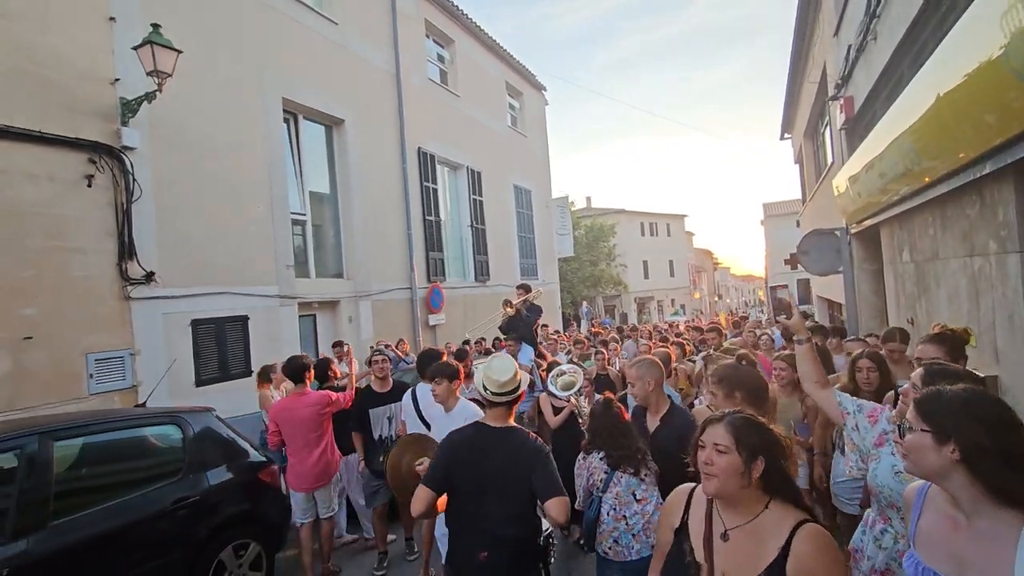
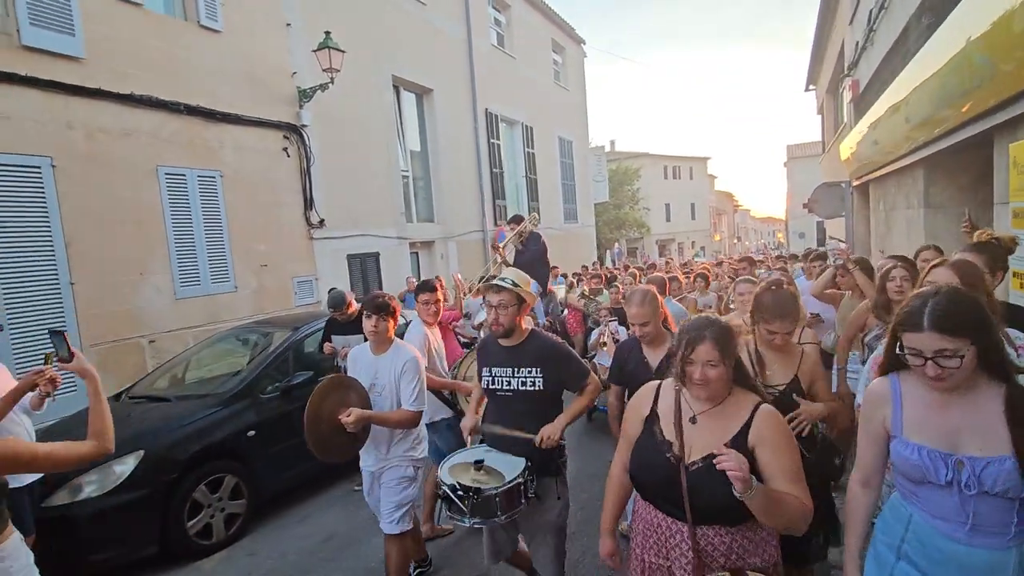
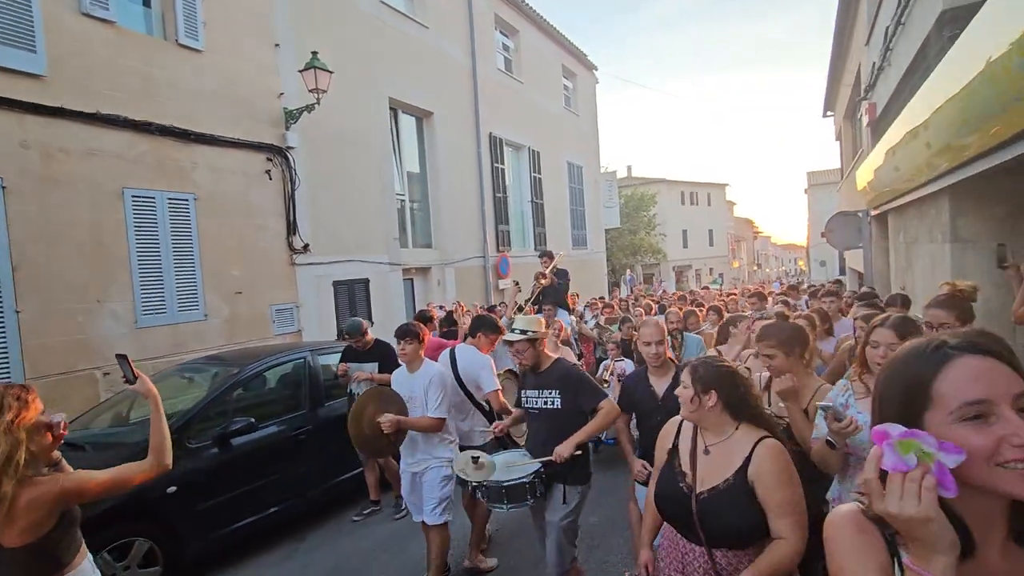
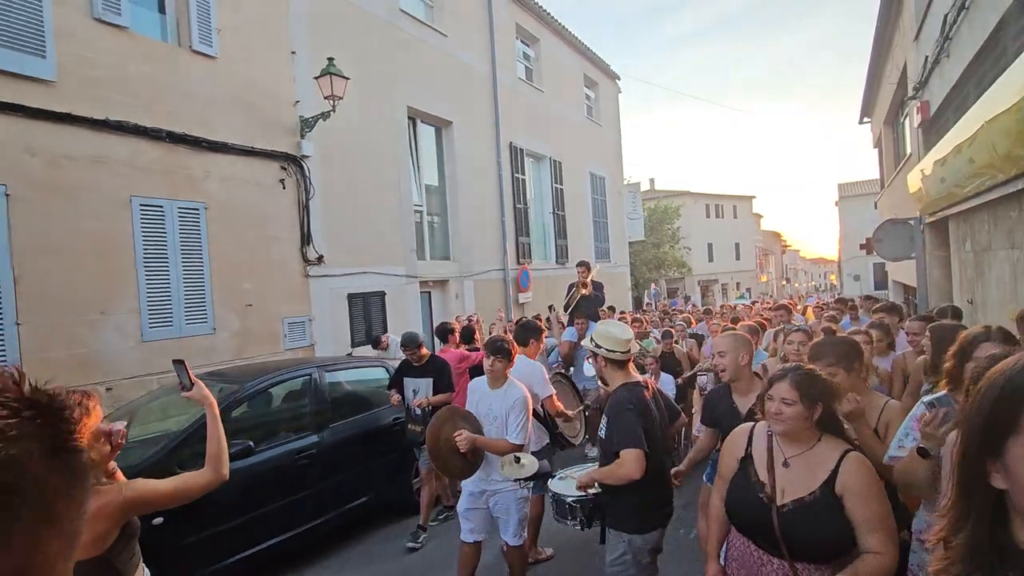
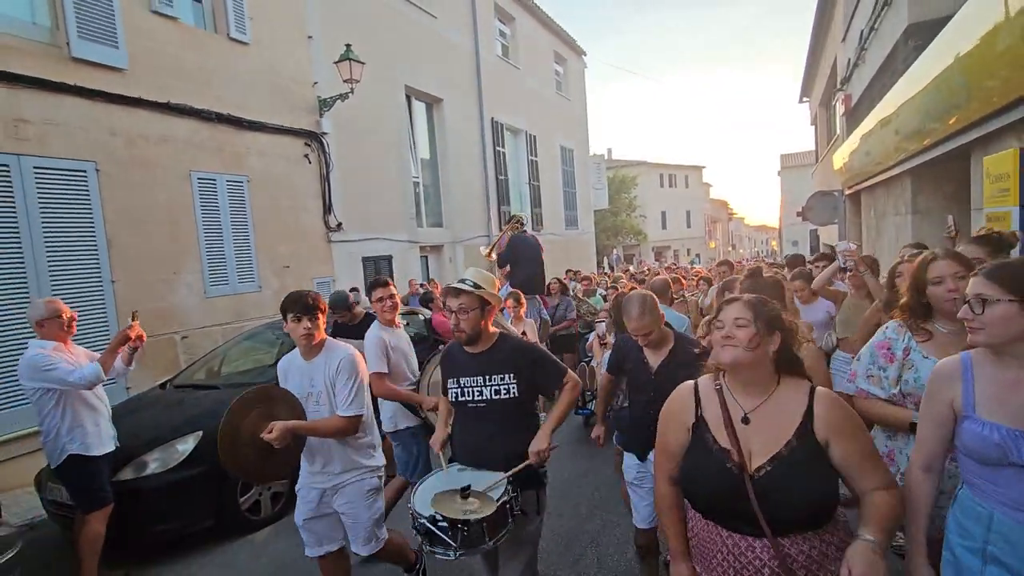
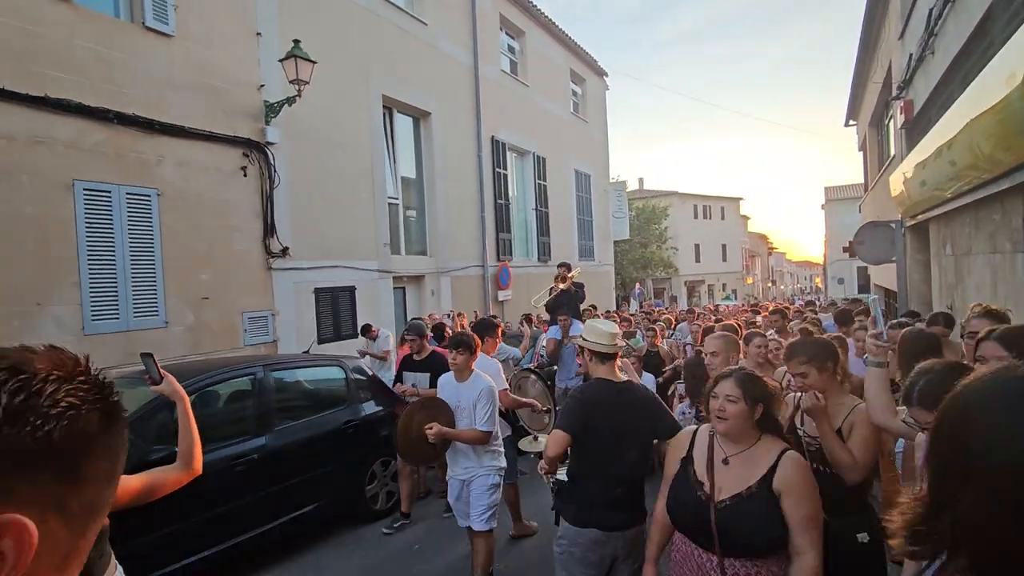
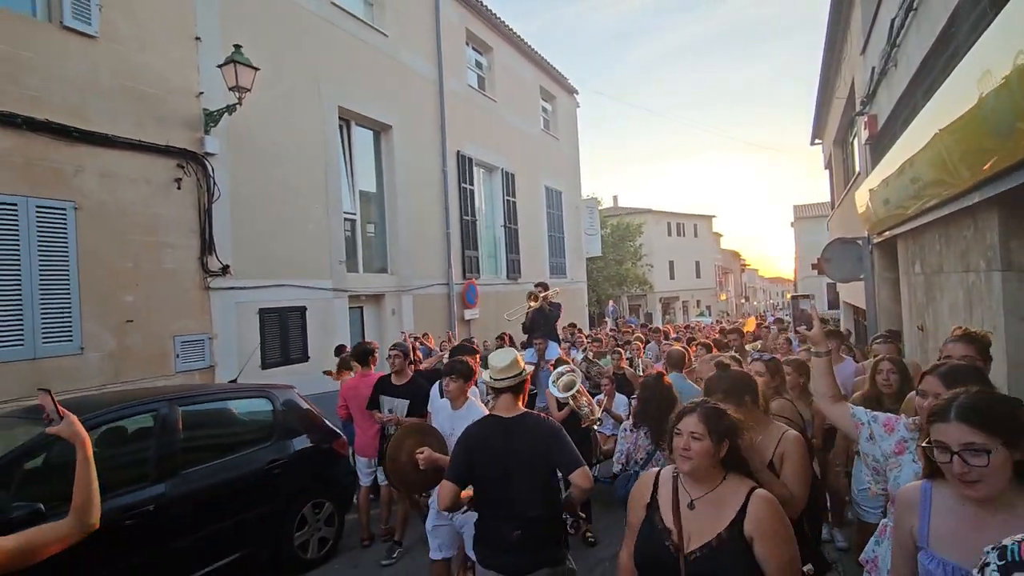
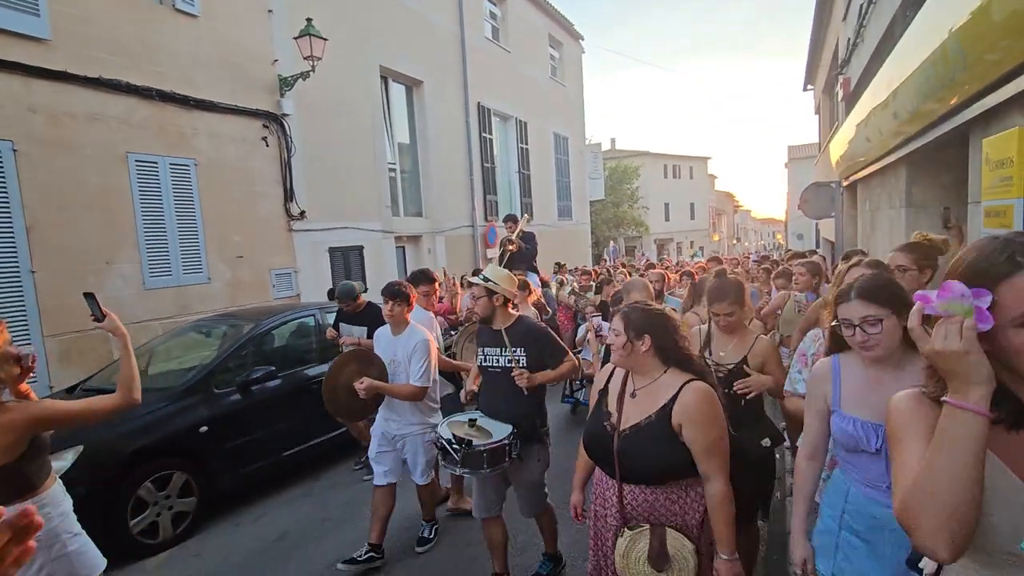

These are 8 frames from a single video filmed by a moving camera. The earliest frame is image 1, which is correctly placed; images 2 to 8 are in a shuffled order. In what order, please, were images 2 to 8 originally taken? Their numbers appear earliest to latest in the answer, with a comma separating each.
7, 6, 4, 3, 8, 2, 5
